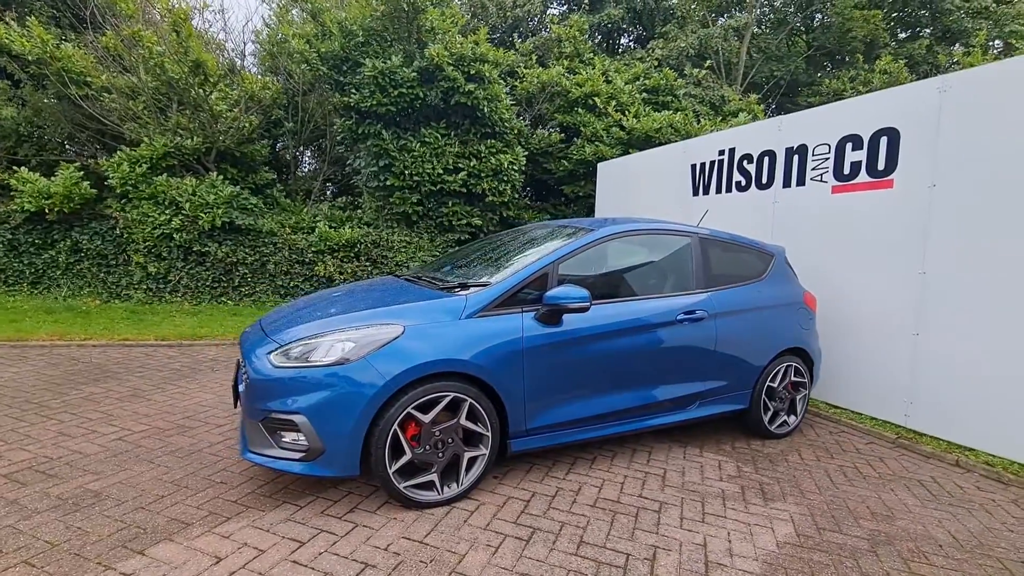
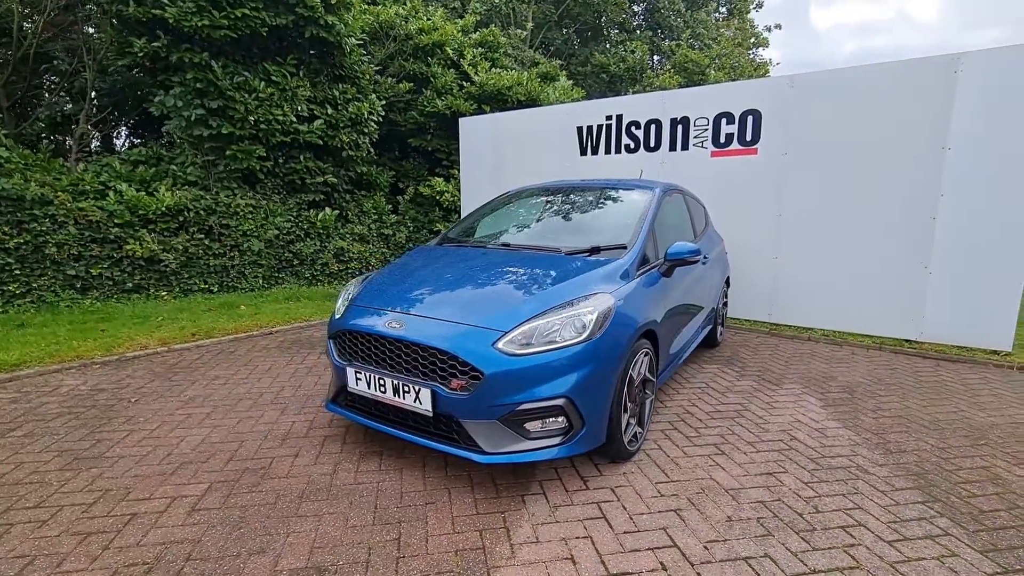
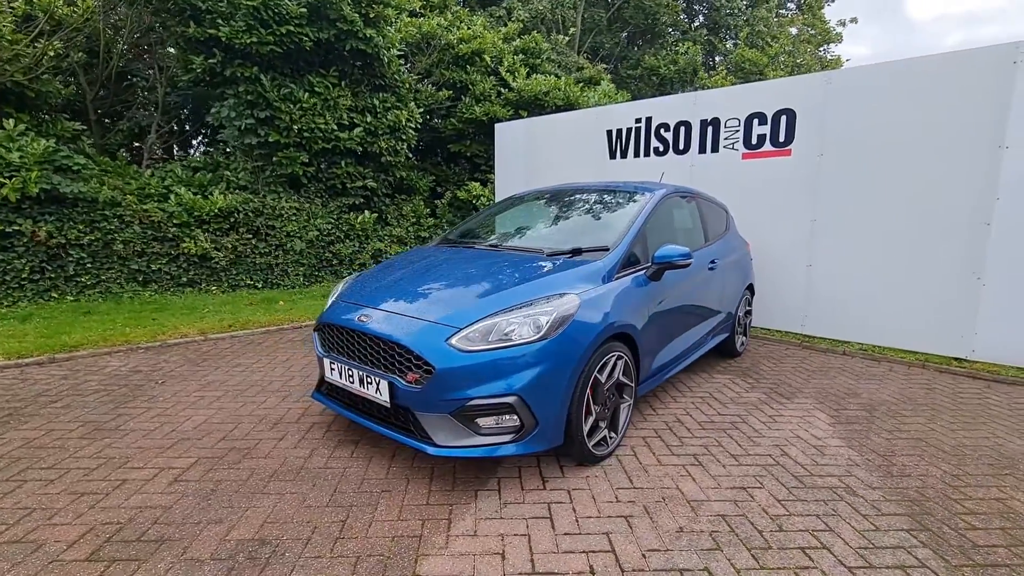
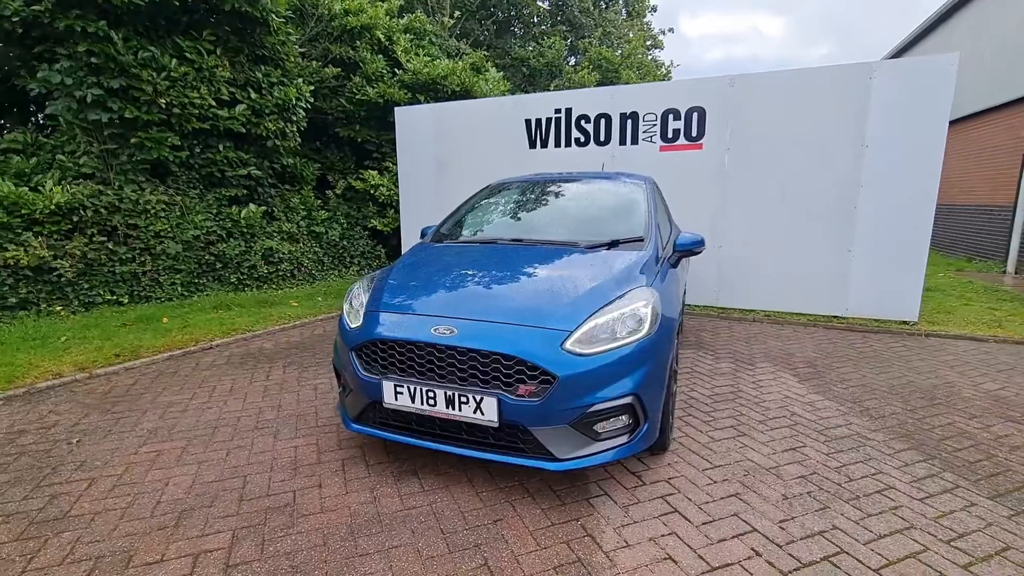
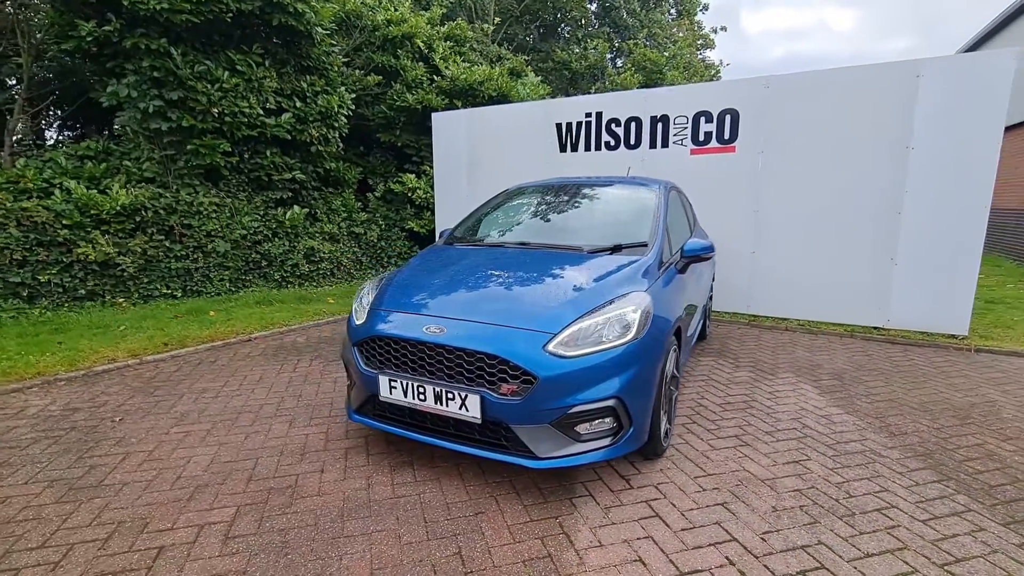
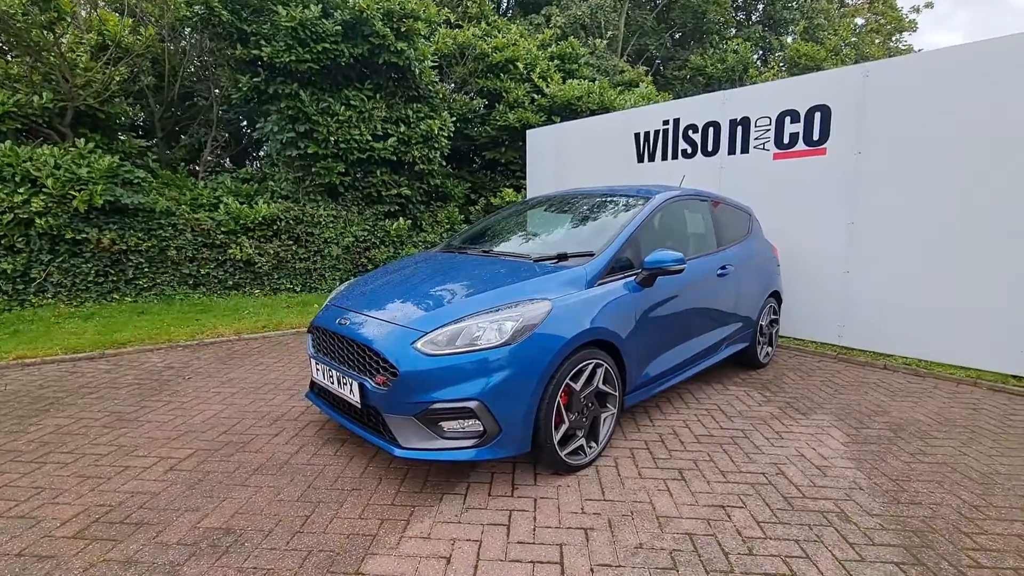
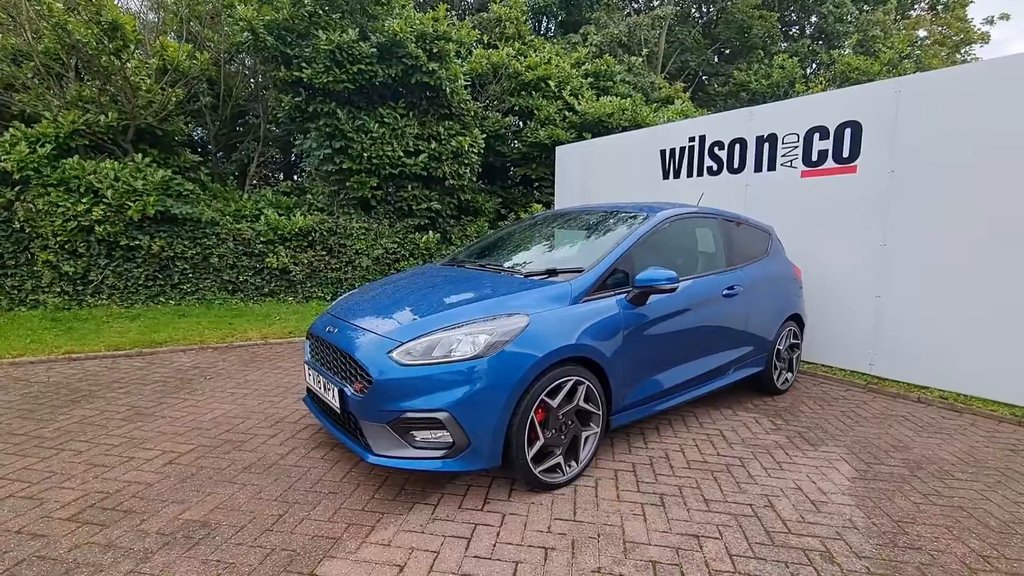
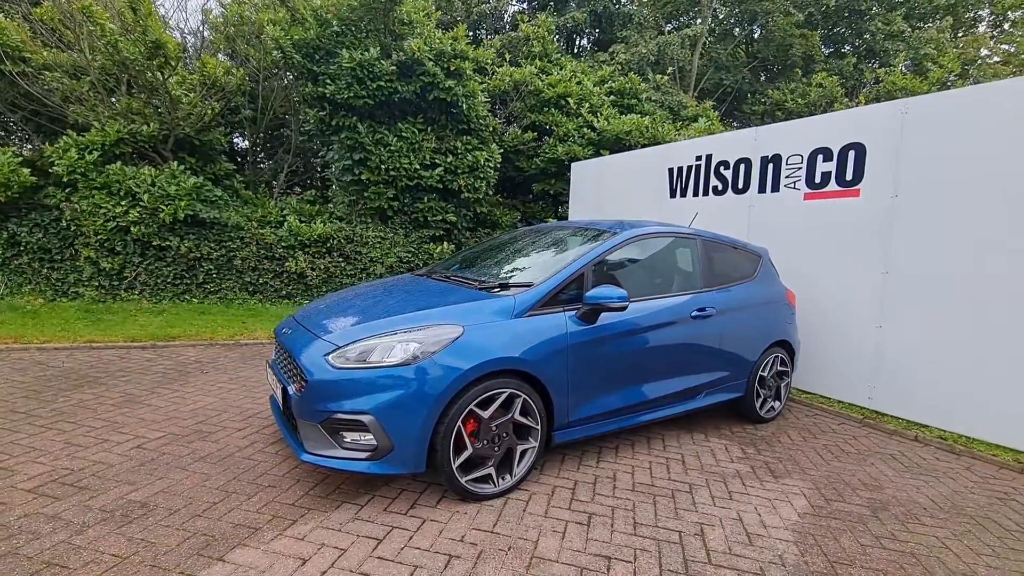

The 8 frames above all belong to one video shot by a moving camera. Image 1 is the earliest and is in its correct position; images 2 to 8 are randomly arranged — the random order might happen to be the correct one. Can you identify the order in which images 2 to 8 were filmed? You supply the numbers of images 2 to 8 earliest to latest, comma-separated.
8, 7, 6, 3, 2, 5, 4
